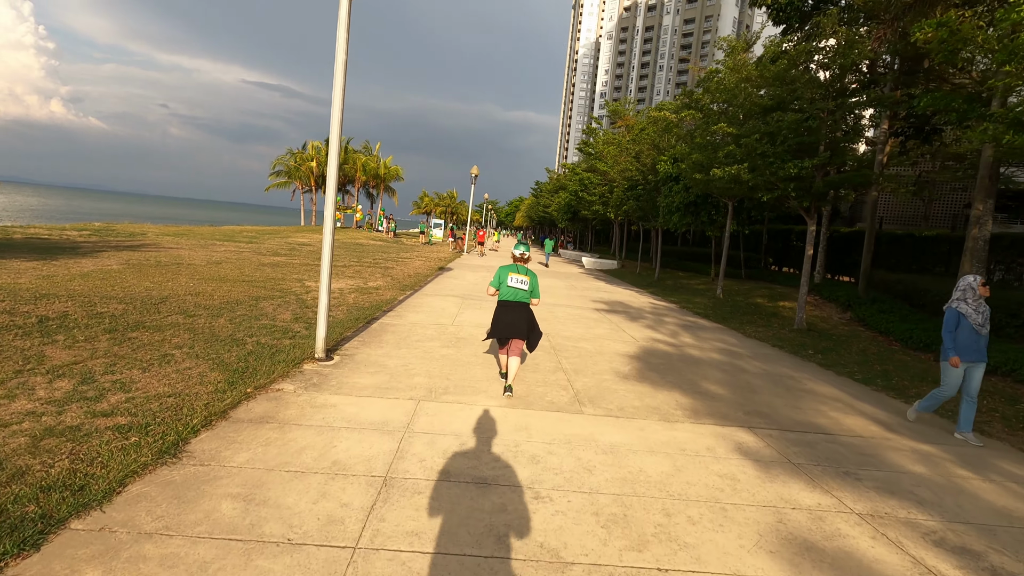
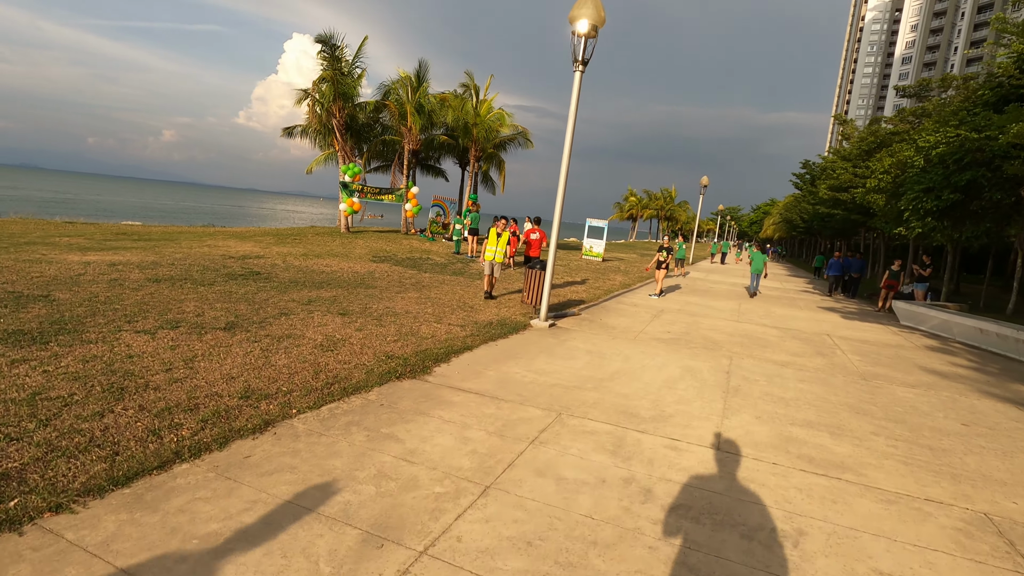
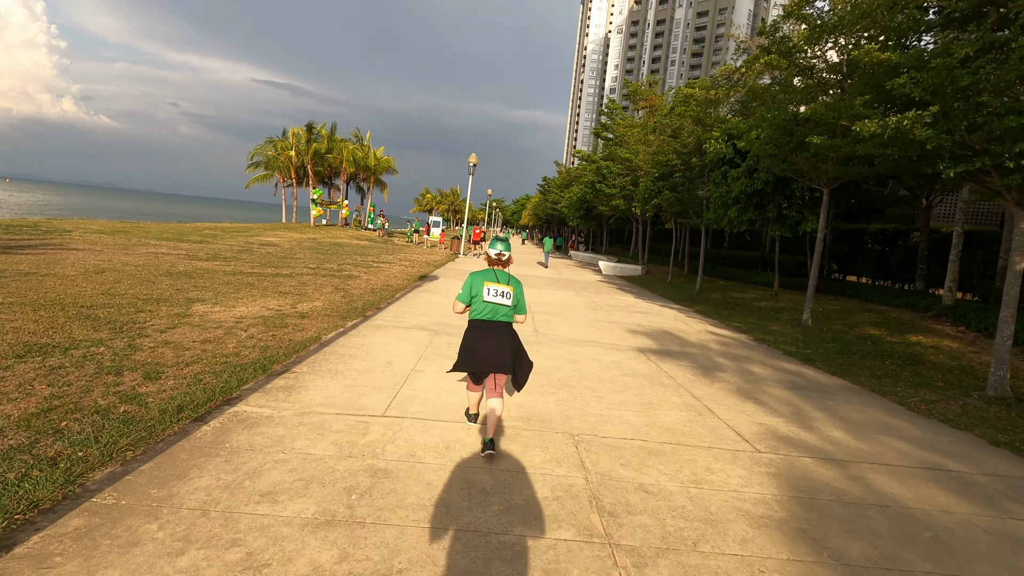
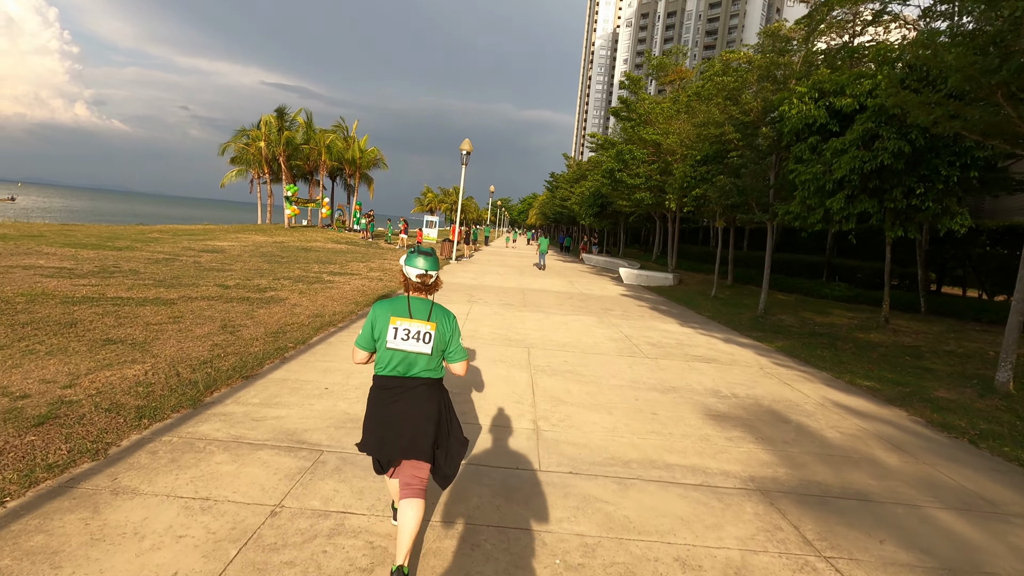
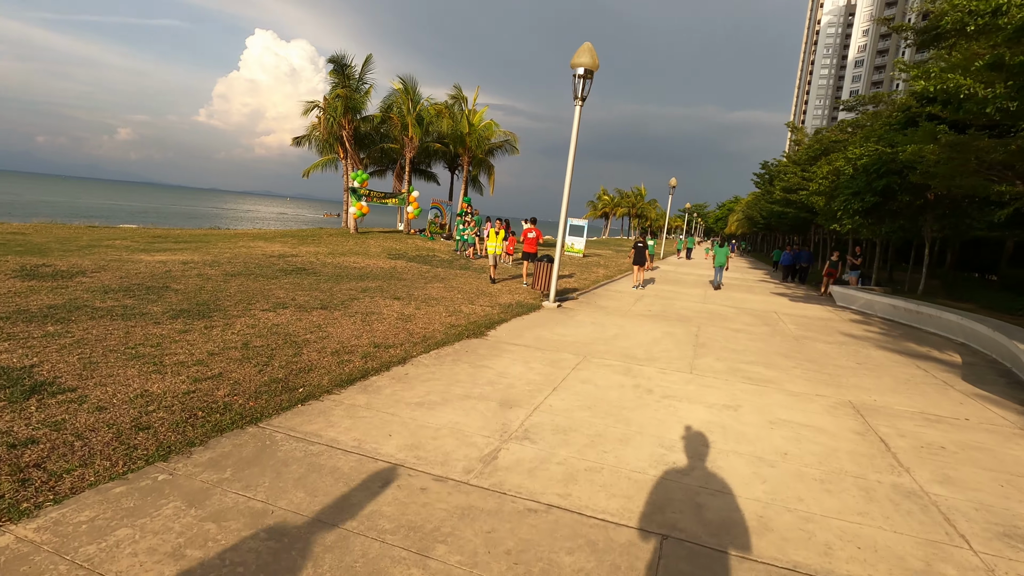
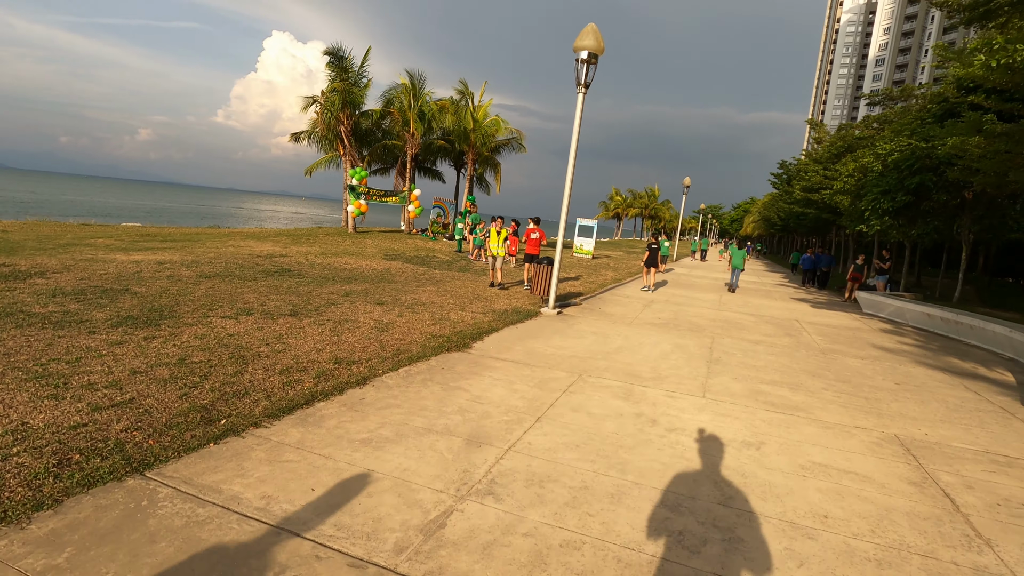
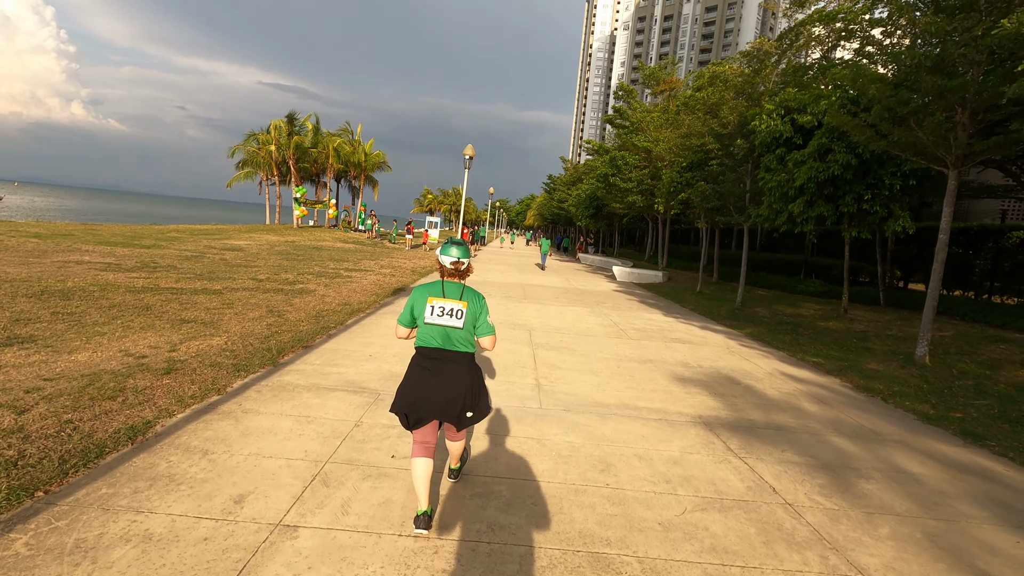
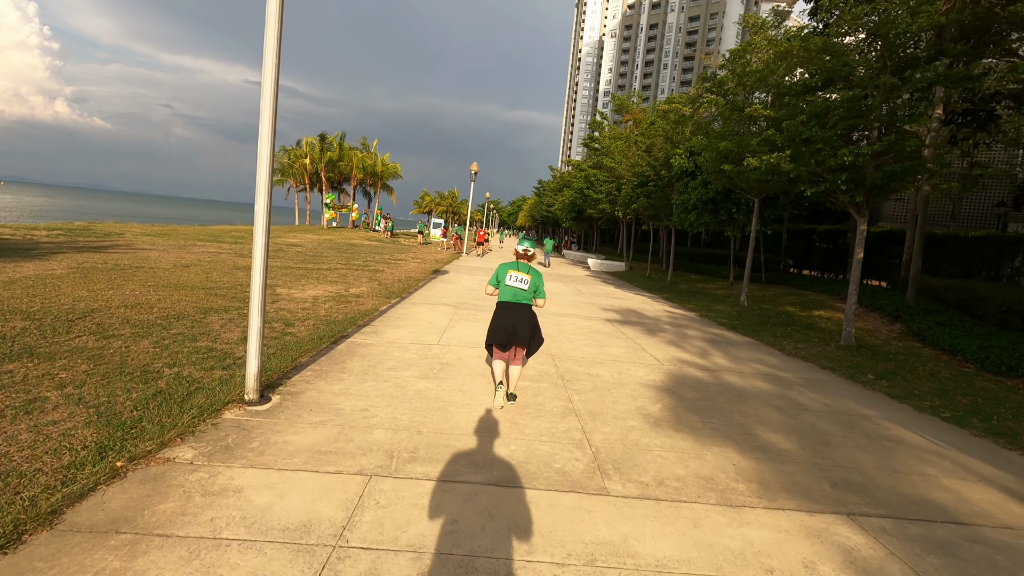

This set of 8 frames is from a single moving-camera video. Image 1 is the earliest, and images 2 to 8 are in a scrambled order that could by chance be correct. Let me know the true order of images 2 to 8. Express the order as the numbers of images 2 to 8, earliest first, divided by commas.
8, 3, 7, 4, 5, 6, 2
